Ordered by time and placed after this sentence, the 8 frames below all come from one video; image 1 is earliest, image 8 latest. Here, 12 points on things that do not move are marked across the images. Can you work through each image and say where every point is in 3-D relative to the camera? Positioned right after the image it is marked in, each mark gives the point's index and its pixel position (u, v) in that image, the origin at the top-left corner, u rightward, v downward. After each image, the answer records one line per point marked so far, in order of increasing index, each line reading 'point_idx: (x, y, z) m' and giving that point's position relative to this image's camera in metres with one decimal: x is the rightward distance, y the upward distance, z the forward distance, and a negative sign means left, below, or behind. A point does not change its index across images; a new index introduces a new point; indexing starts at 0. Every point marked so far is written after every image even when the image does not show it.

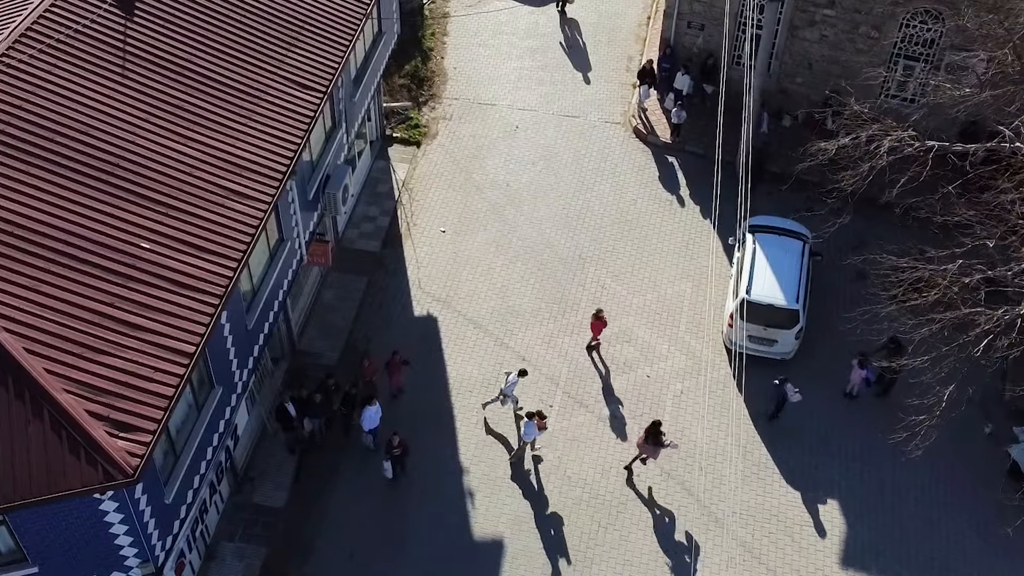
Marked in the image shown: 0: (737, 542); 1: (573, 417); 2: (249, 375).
0: (+3.3, -3.7, +16.8) m
1: (+1.0, -2.1, +18.5) m
2: (-3.6, -1.2, +15.7) m
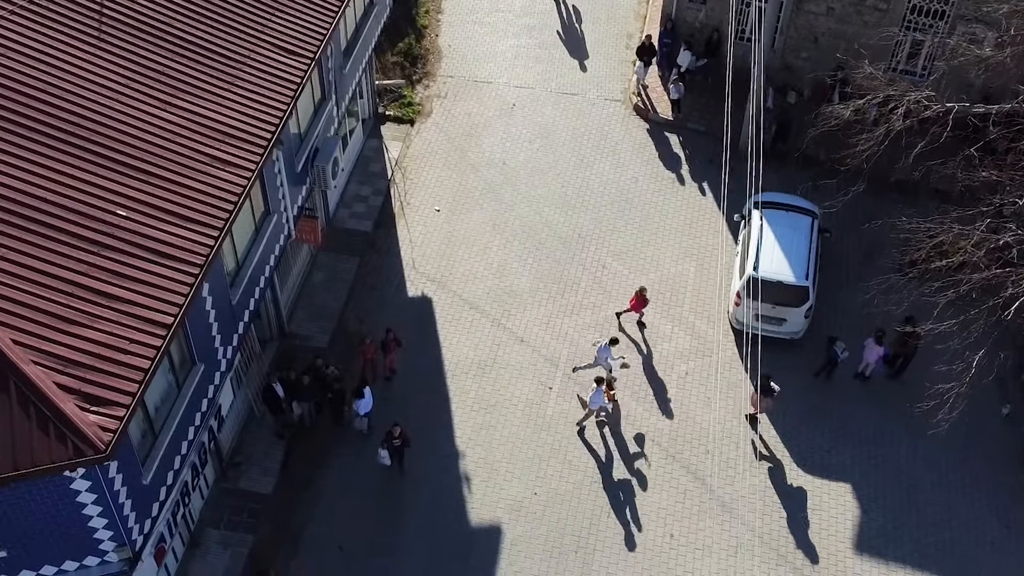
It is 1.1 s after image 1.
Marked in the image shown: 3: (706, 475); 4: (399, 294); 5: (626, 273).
0: (+3.2, -3.3, +16.0) m
1: (+0.9, -1.7, +17.8) m
2: (-3.6, -0.8, +15.0) m
3: (+2.8, -2.7, +16.7) m
4: (-1.9, -0.1, +19.5) m
5: (+2.0, +0.2, +19.8) m
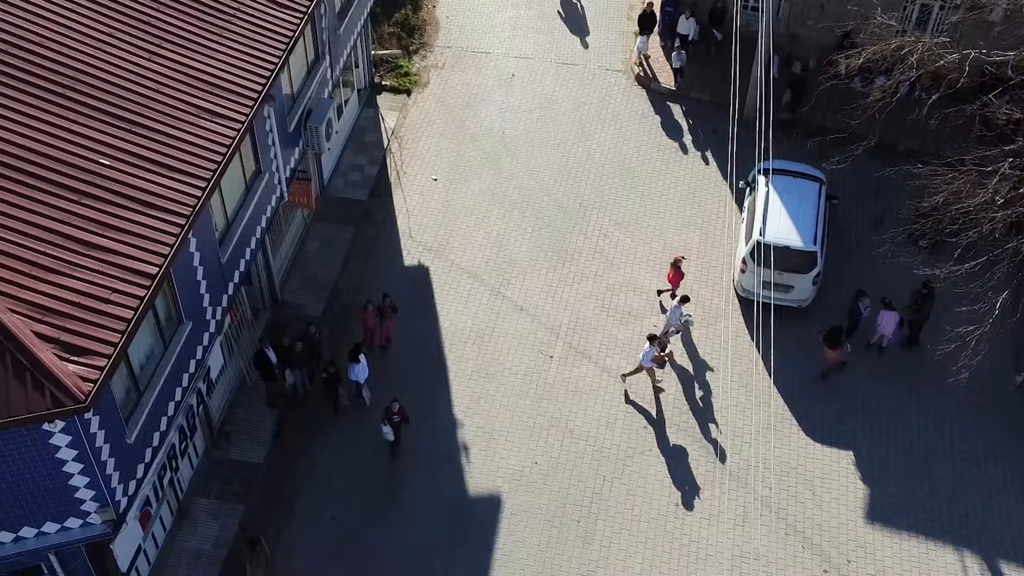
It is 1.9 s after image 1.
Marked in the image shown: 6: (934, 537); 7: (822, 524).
0: (+3.2, -2.8, +15.5) m
1: (+0.9, -1.2, +17.3) m
2: (-3.6, -0.3, +14.5) m
3: (+2.8, -2.2, +16.2) m
4: (-1.9, +0.4, +19.0) m
5: (+2.0, +0.8, +19.3) m
6: (+5.5, -3.3, +15.1) m
7: (+4.1, -3.1, +15.2) m
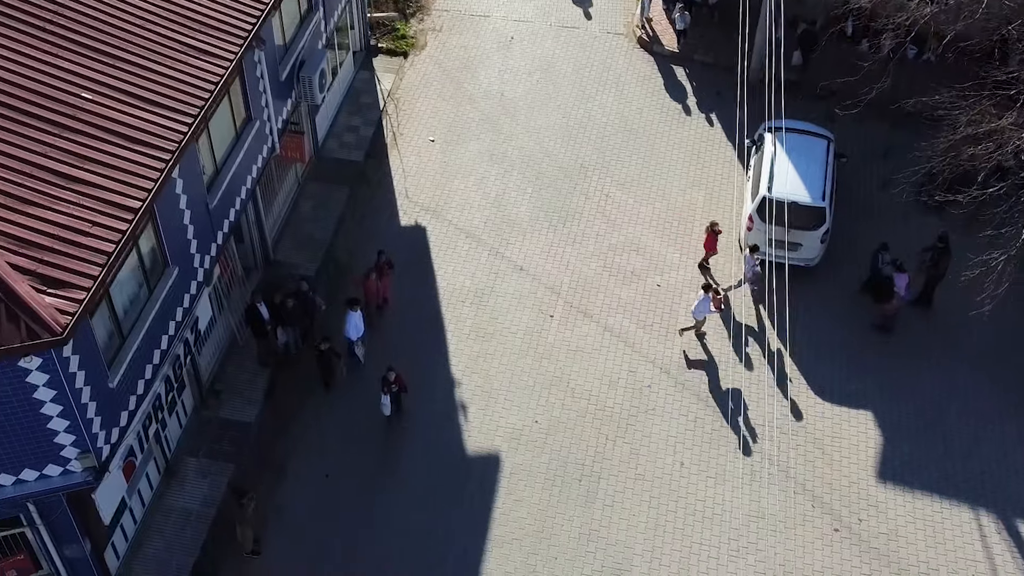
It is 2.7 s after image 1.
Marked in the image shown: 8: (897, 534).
0: (+3.2, -2.2, +15.0) m
1: (+0.9, -0.6, +16.7) m
2: (-3.6, +0.3, +13.9) m
3: (+2.8, -1.6, +15.7) m
4: (-1.9, +1.0, +18.4) m
5: (+1.9, +1.4, +18.8) m
6: (+5.5, -2.6, +14.6) m
7: (+4.1, -2.5, +14.7) m
8: (+4.7, -3.0, +14.1) m
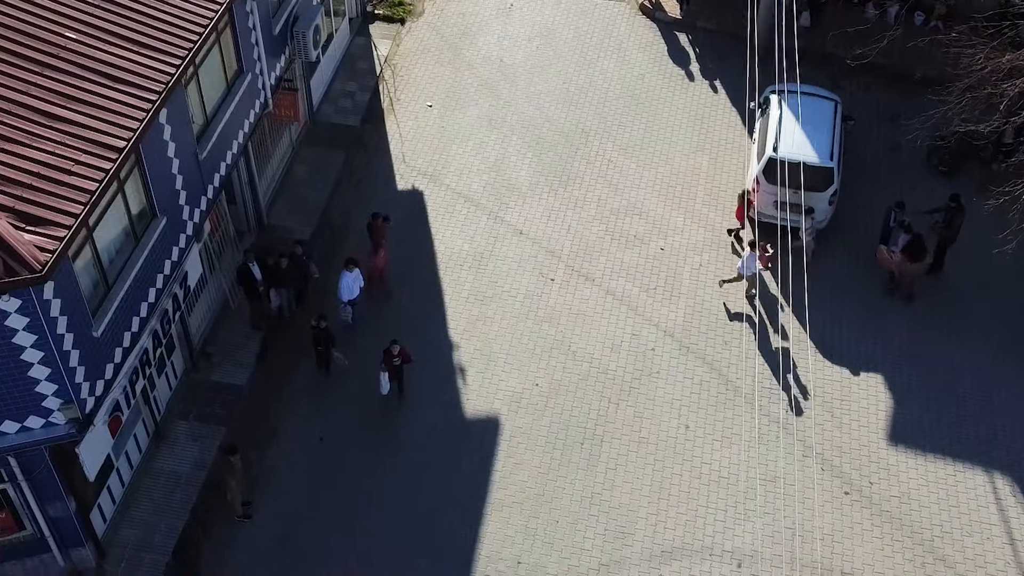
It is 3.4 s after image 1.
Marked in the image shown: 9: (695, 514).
0: (+3.2, -1.6, +14.6) m
1: (+0.9, 0.0, +16.3) m
2: (-3.6, +0.8, +13.5) m
3: (+2.8, -1.0, +15.3) m
4: (-1.9, +1.6, +18.0) m
5: (+1.9, +1.9, +18.4) m
6: (+5.5, -2.1, +14.1) m
7: (+4.1, -2.0, +14.2) m
8: (+4.7, -2.5, +13.7) m
9: (+2.1, -2.6, +13.5) m
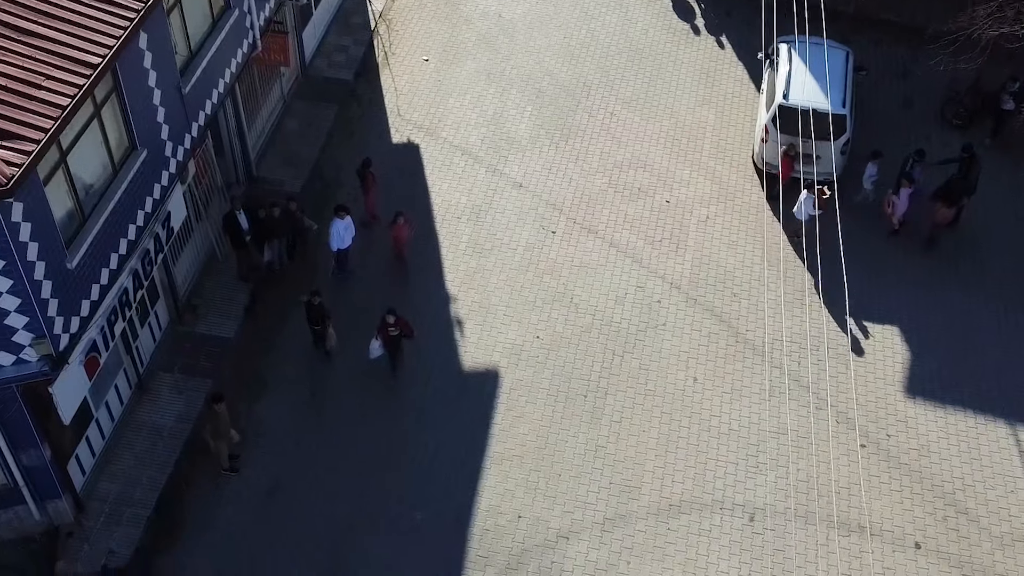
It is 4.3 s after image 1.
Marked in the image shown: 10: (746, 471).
0: (+3.2, -1.0, +13.9) m
1: (+0.9, +0.6, +15.7) m
2: (-3.6, +1.5, +12.8) m
3: (+2.8, -0.4, +14.6) m
4: (-1.9, +2.2, +17.3) m
5: (+1.9, +2.6, +17.7) m
6: (+5.5, -1.5, +13.5) m
7: (+4.1, -1.3, +13.6) m
8: (+4.7, -1.8, +13.0) m
9: (+2.1, -2.0, +12.8) m
10: (+2.6, -2.0, +12.8) m
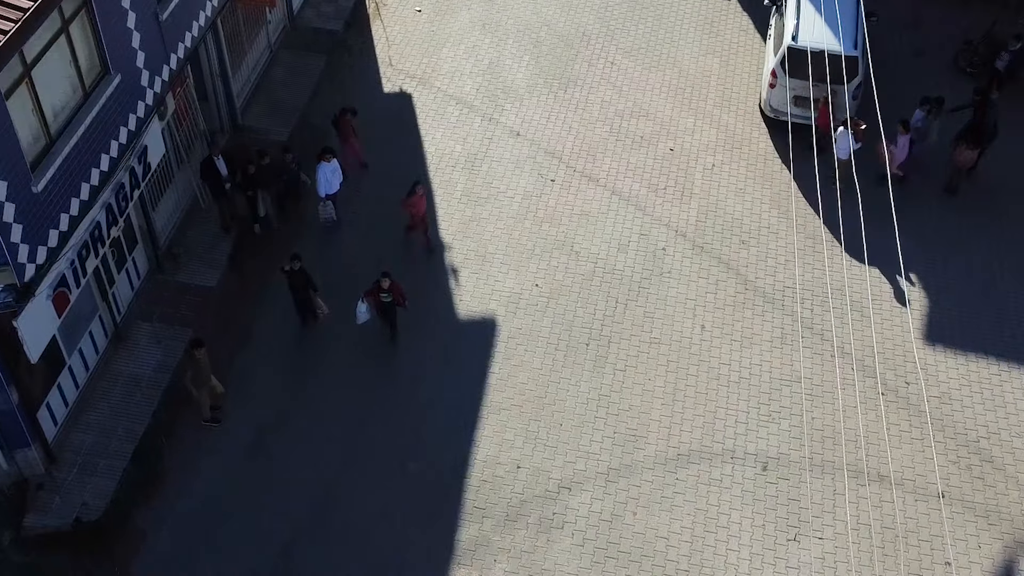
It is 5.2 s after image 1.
0: (+3.2, -0.3, +13.2) m
1: (+0.9, +1.3, +14.9) m
2: (-3.7, +2.1, +12.1) m
3: (+2.8, +0.3, +13.9) m
4: (-2.0, +2.8, +16.6) m
5: (+1.9, +3.2, +17.0) m
6: (+5.5, -0.8, +12.8) m
7: (+4.0, -0.7, +12.9) m
8: (+4.7, -1.2, +12.3) m
9: (+2.1, -1.3, +12.1) m
10: (+2.6, -1.4, +12.1) m
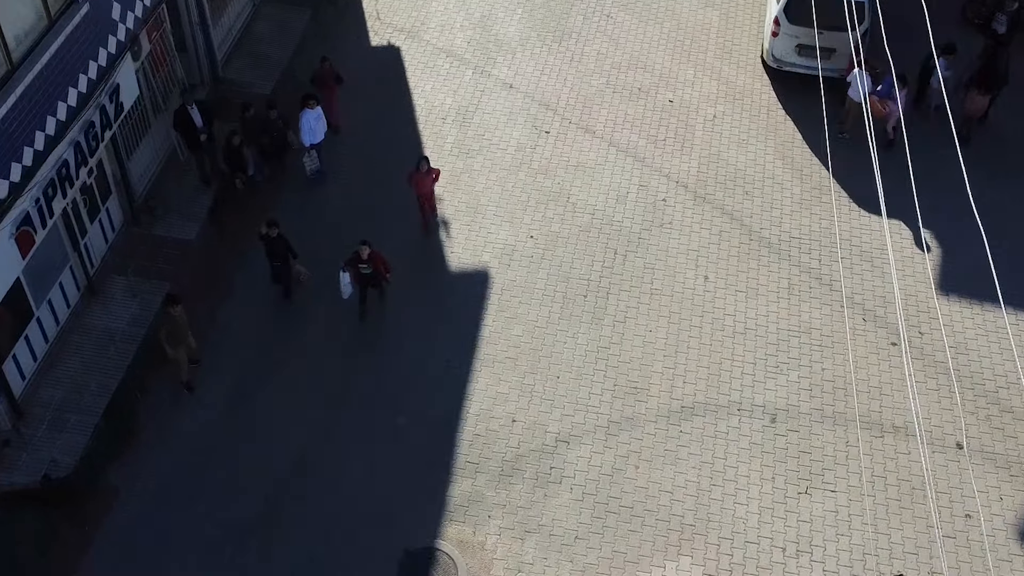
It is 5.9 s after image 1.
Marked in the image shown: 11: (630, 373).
0: (+3.1, +0.2, +12.6) m
1: (+0.8, +1.8, +14.3) m
2: (-3.7, +2.6, +11.5) m
3: (+2.7, +0.8, +13.3) m
4: (-2.1, +3.4, +16.0) m
5: (+1.8, +3.8, +16.4) m
6: (+5.4, -0.2, +12.2) m
7: (+4.0, -0.1, +12.3) m
8: (+4.6, -0.6, +11.8) m
9: (+2.1, -0.8, +11.5) m
10: (+2.5, -0.8, +11.5) m
11: (+1.2, -0.8, +11.5) m
